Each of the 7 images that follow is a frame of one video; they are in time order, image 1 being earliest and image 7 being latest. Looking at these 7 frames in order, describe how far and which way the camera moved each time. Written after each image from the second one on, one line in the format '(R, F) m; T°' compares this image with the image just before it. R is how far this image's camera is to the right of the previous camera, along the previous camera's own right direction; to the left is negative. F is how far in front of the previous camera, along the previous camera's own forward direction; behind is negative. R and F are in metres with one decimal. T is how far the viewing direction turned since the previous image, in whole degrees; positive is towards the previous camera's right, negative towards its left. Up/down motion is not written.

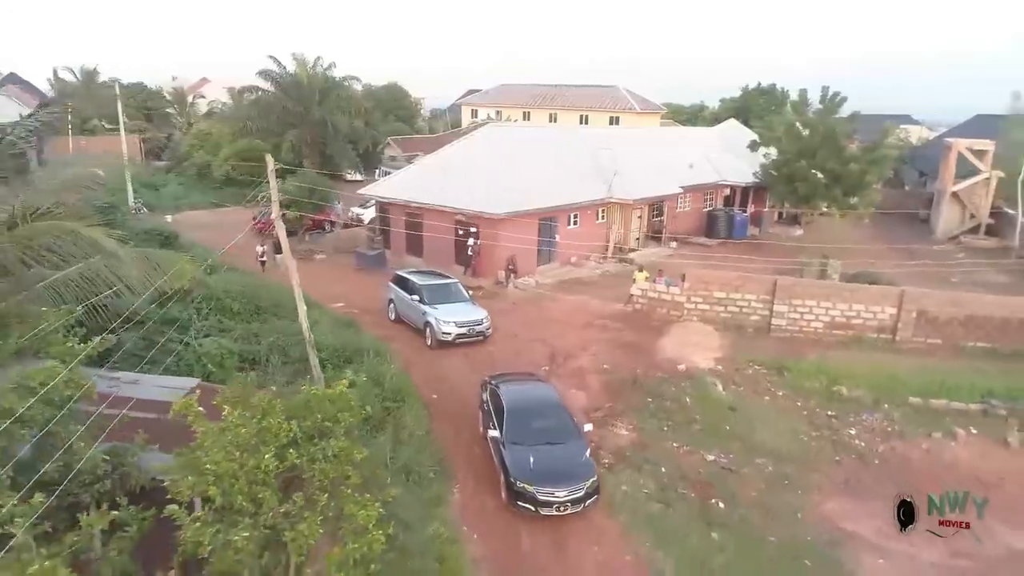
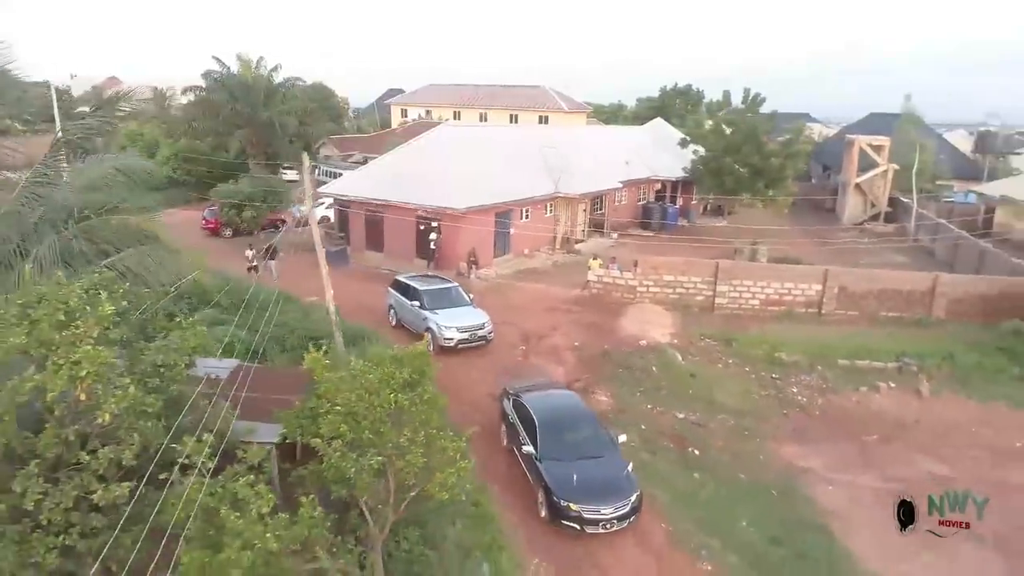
(-1.5, -1.4) m; +6°
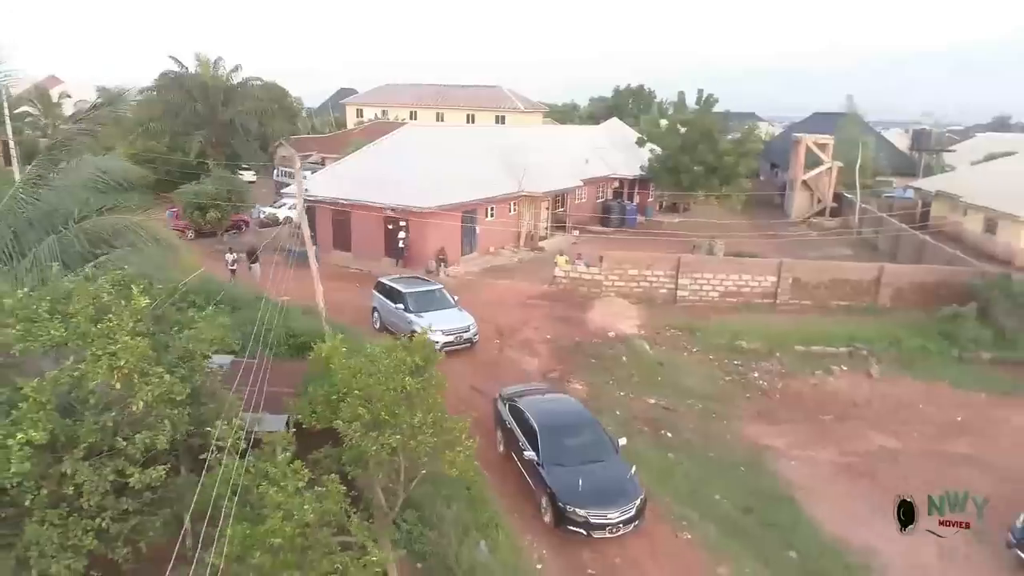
(-0.5, -0.6) m; +4°
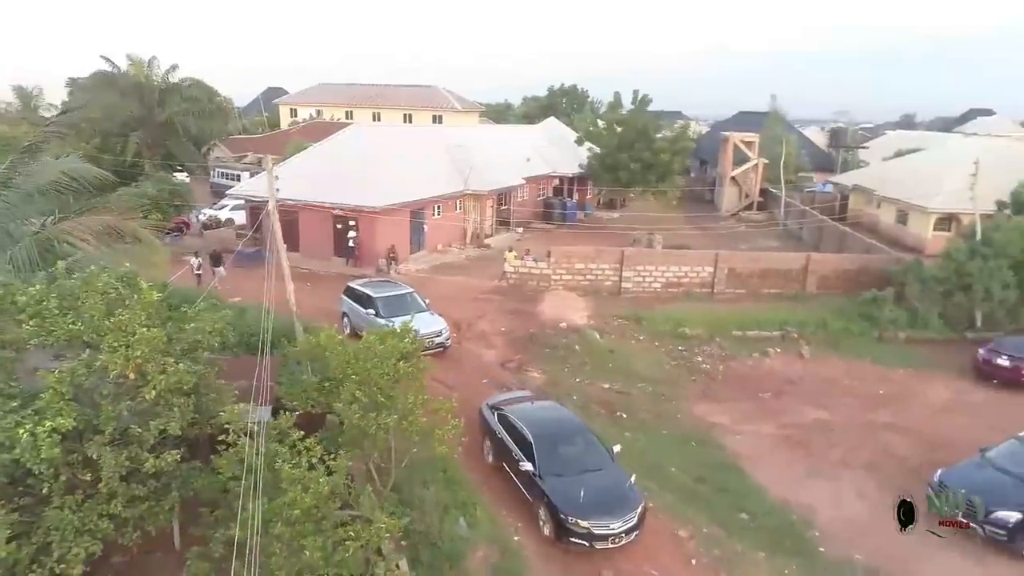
(-0.6, -0.7) m; +5°
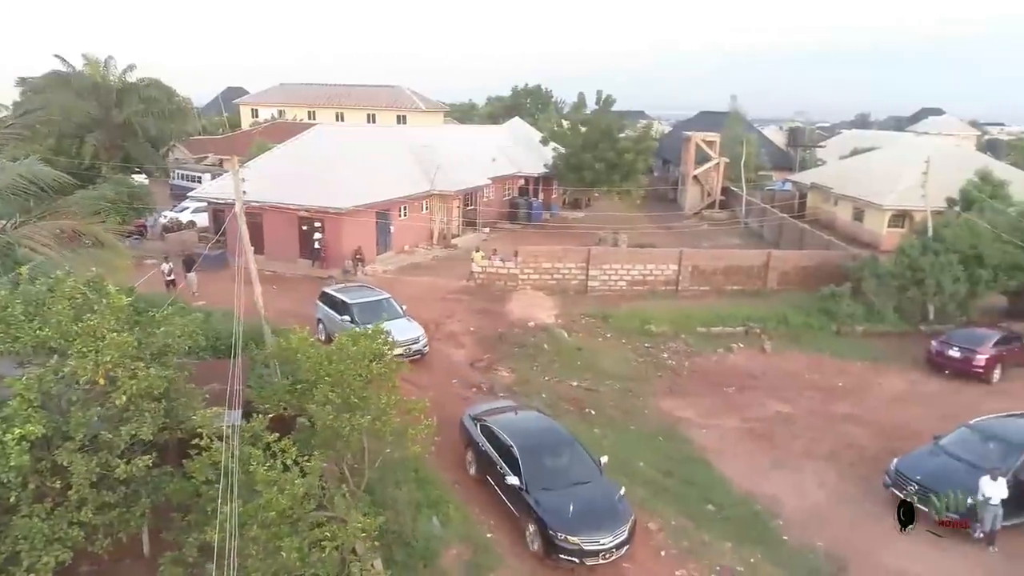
(-0.1, -0.1) m; +3°
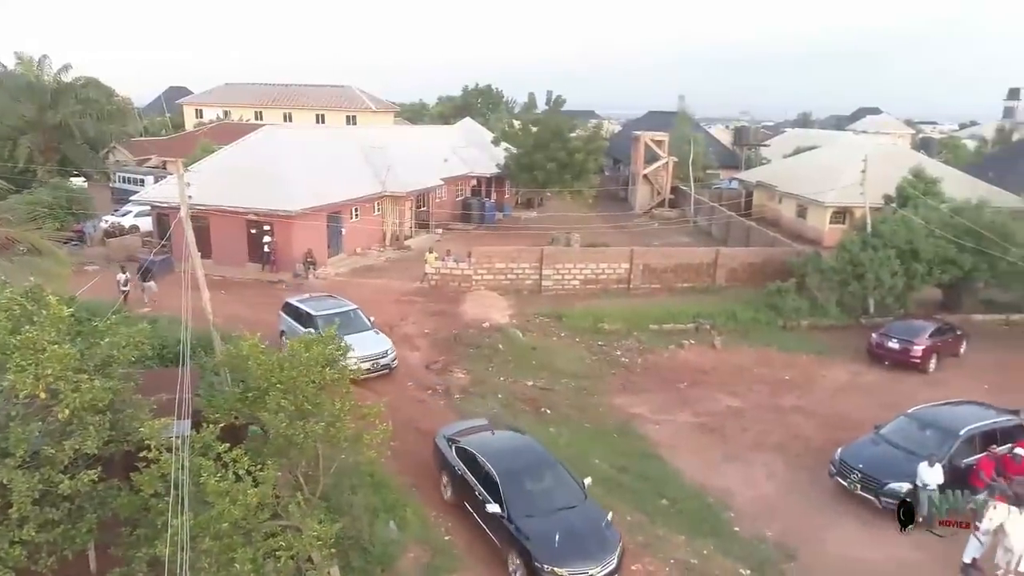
(0.0, 0.0) m; +4°
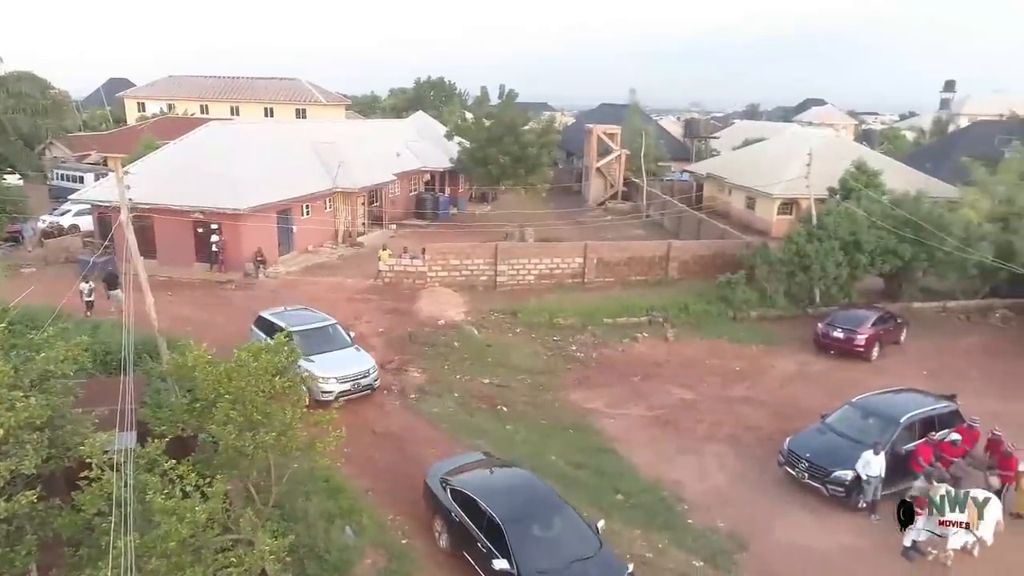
(+0.1, 0.0) m; +3°
